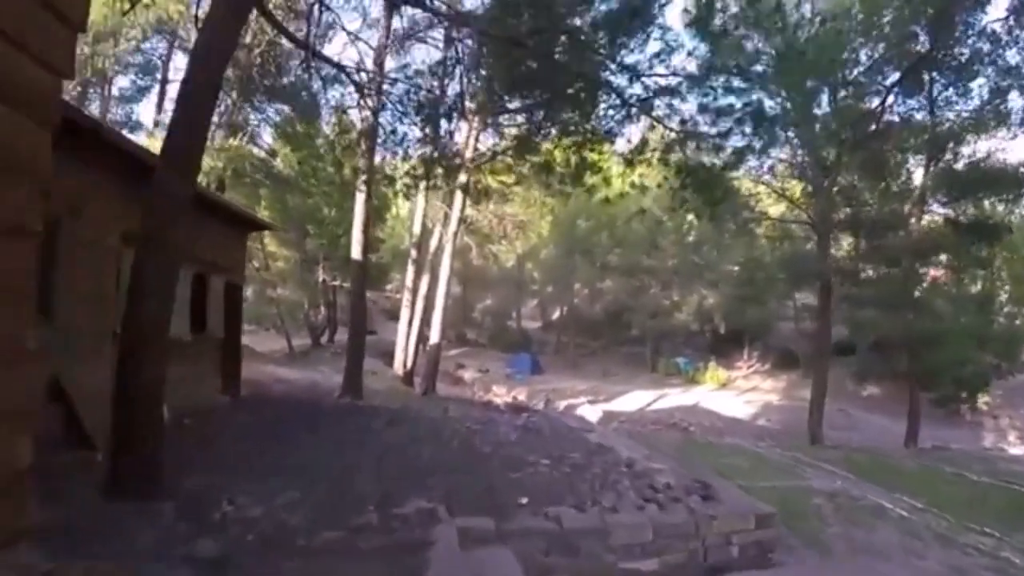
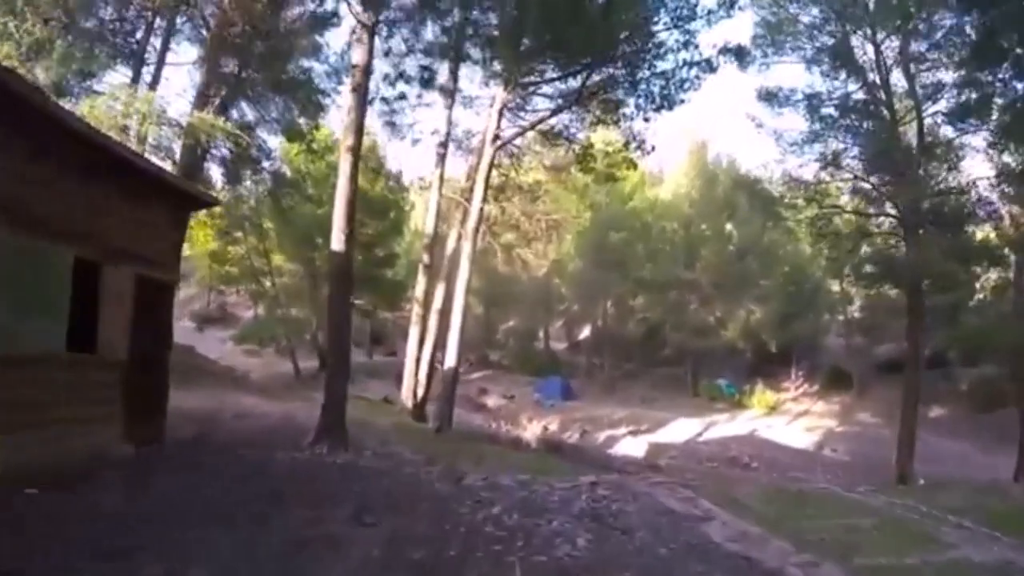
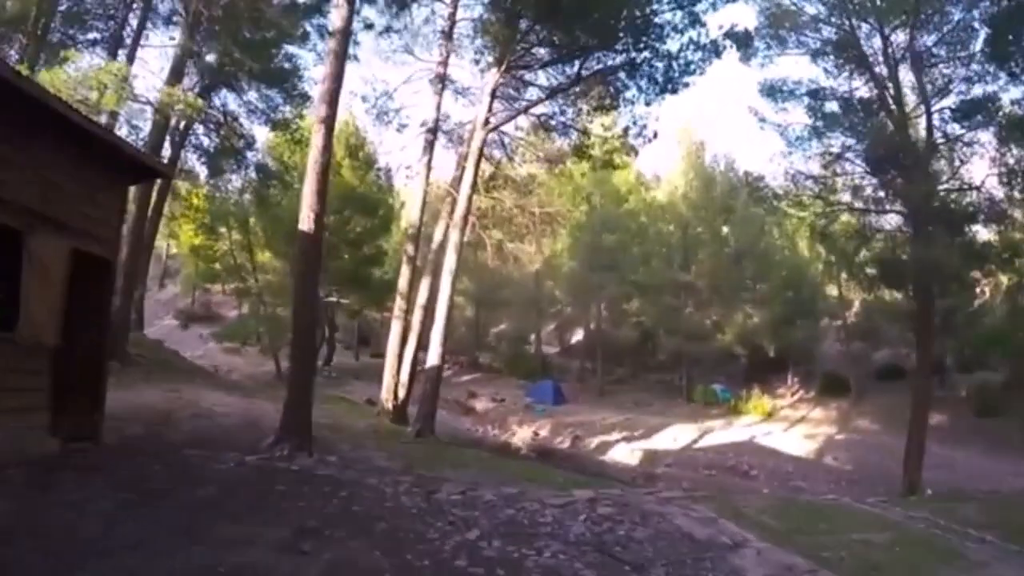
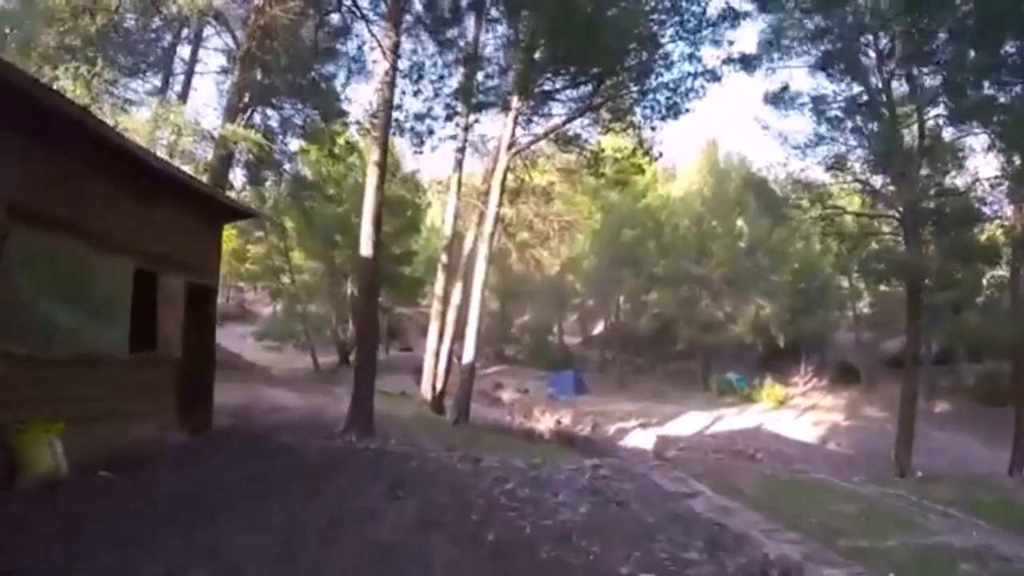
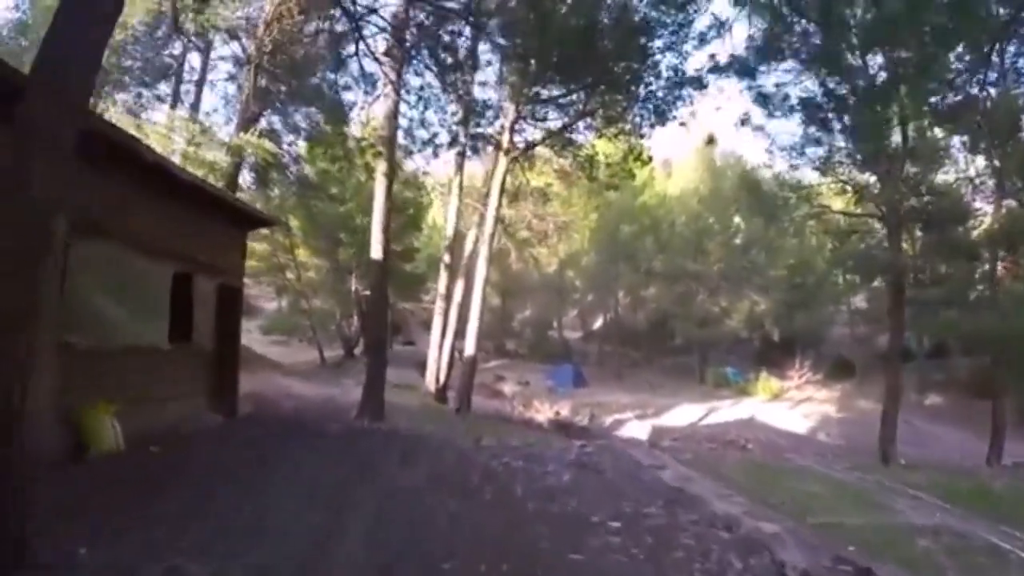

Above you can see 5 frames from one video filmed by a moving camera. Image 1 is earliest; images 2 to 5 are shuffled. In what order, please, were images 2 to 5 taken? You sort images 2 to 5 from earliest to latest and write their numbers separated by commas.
5, 4, 2, 3
